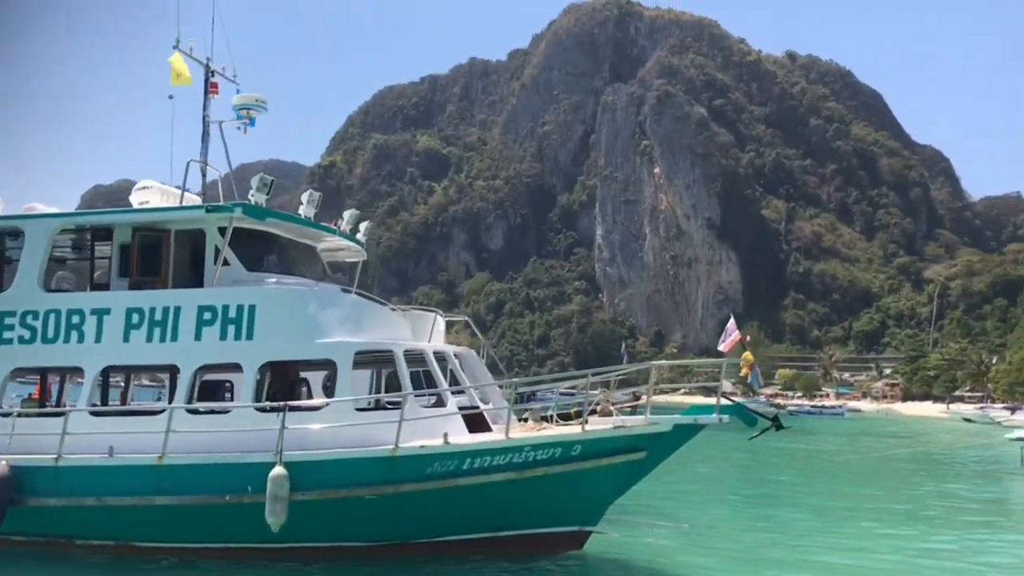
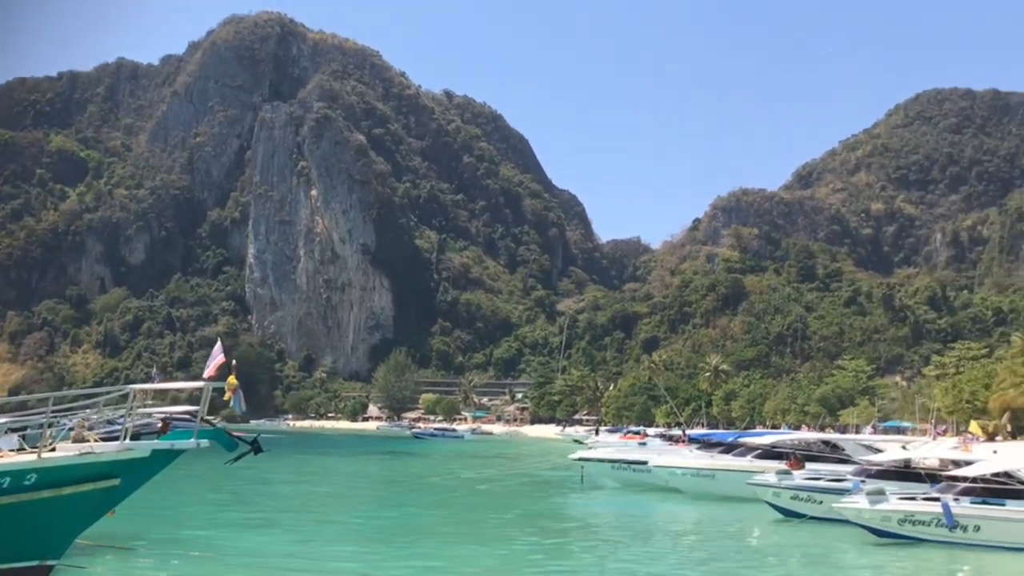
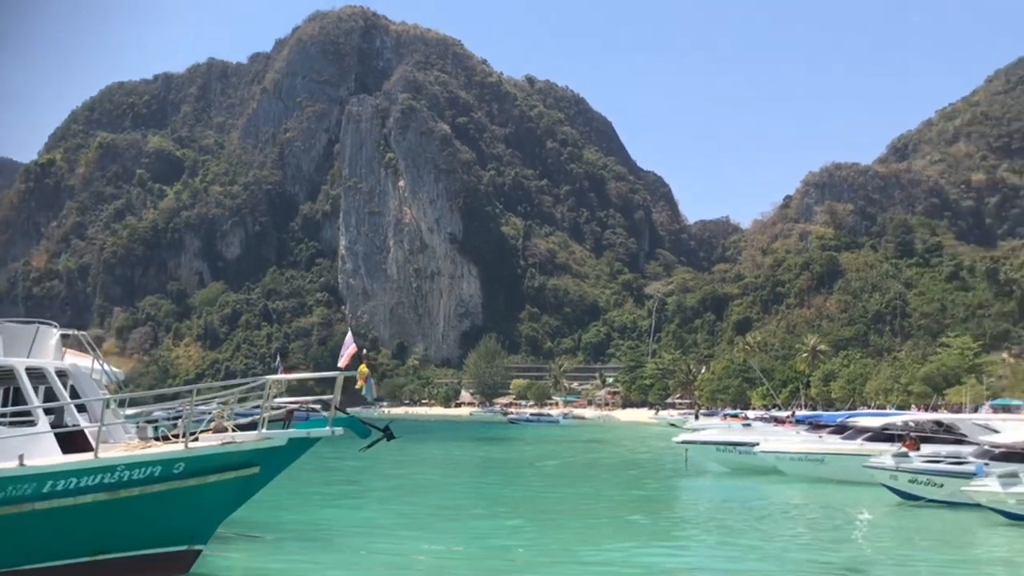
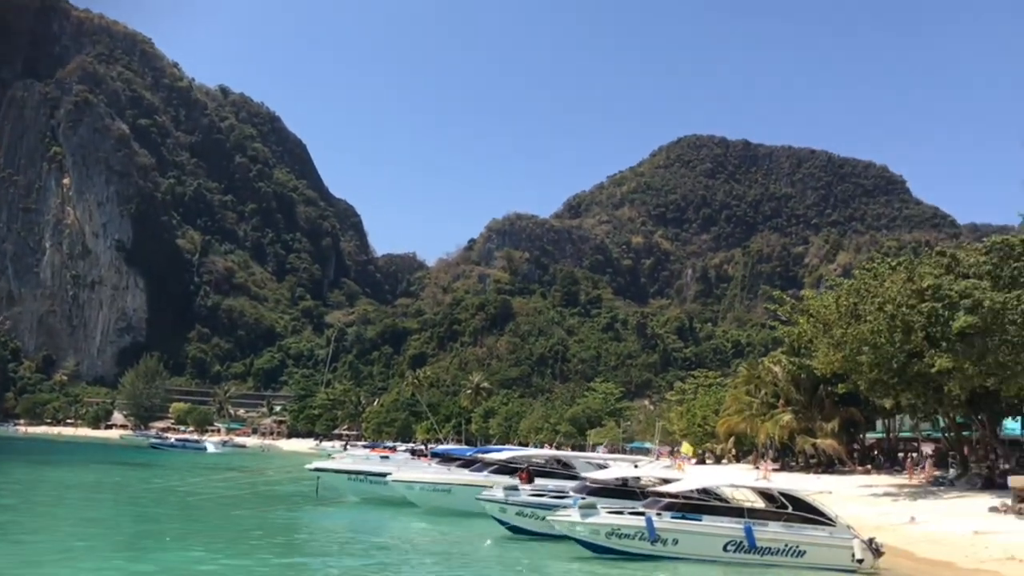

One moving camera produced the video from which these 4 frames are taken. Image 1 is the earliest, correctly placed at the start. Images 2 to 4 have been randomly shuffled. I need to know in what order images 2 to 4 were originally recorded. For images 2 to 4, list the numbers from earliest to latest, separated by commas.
3, 2, 4
